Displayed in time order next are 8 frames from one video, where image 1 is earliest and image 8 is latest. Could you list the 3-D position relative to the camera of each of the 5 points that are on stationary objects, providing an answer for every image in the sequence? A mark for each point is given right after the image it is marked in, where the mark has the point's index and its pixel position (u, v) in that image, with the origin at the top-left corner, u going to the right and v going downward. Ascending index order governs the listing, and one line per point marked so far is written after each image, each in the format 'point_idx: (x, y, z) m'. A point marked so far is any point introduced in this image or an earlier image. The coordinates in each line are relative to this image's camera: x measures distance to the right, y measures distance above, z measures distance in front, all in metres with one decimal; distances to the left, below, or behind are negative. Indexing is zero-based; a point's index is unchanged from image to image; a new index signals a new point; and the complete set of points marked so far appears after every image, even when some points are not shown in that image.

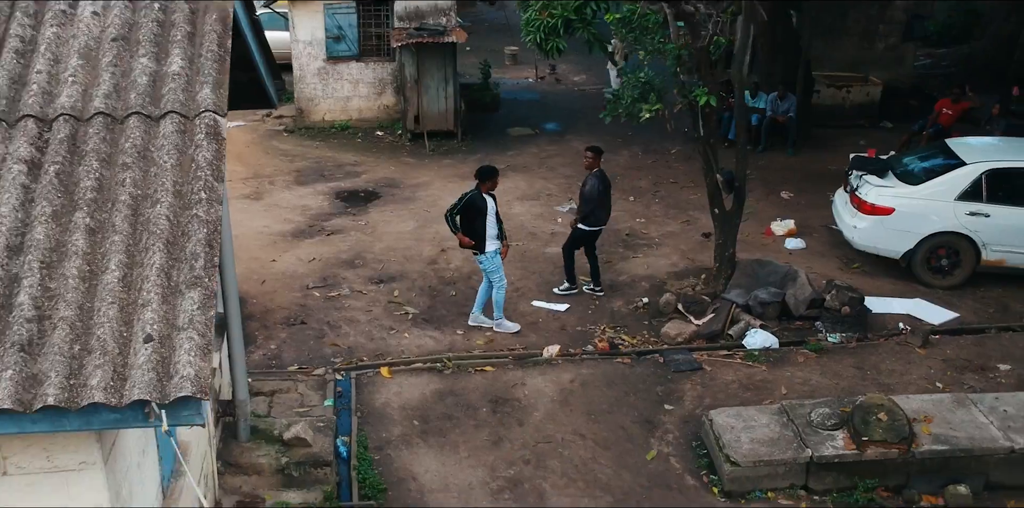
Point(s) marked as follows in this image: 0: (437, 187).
0: (-0.6, +0.5, +10.5) m
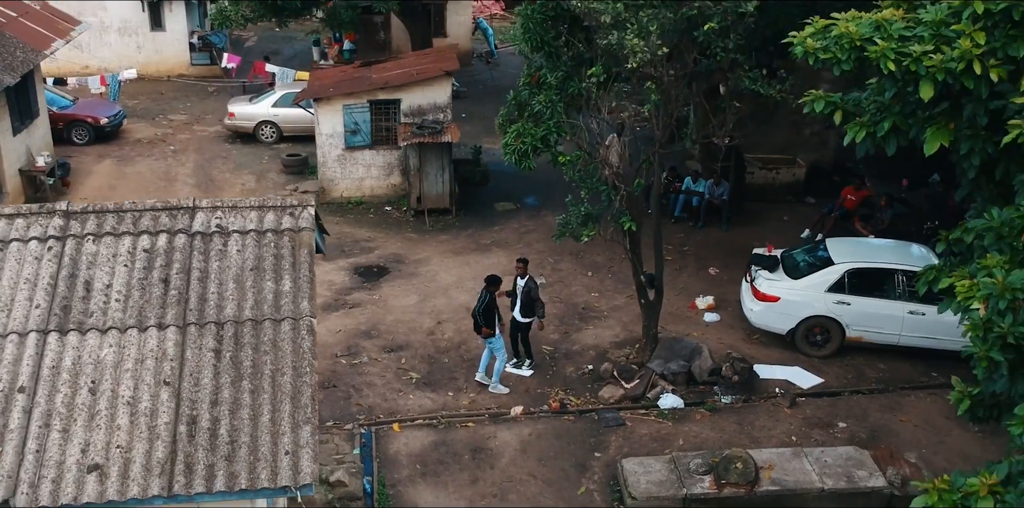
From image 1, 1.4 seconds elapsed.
0: (-0.8, -0.1, +13.1) m
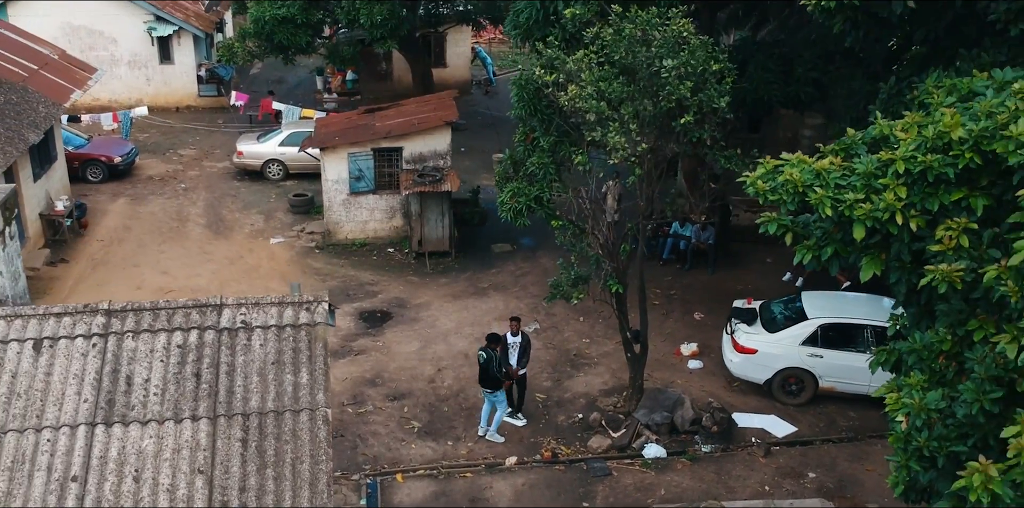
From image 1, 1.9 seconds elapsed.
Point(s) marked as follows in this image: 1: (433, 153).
0: (-0.8, -0.5, +13.8) m
1: (-0.9, +1.2, +15.4) m
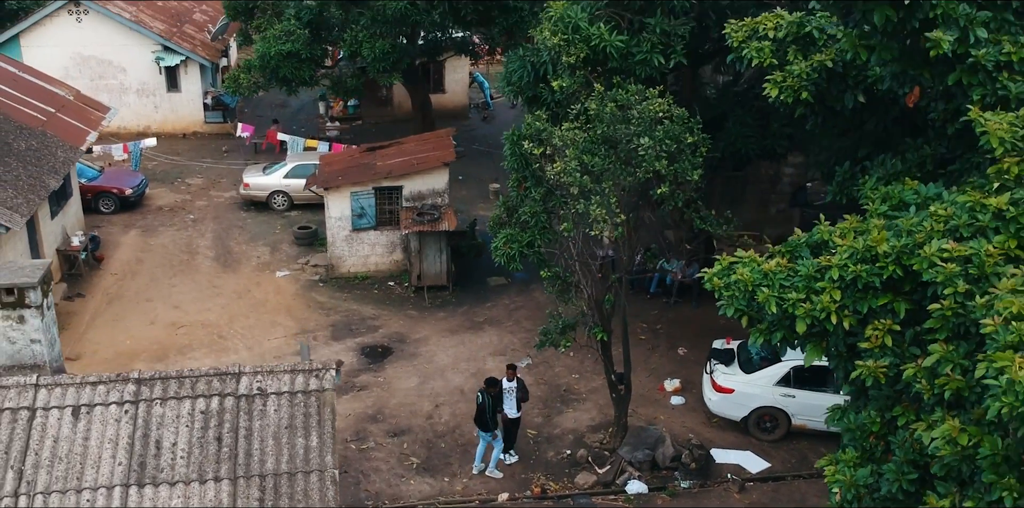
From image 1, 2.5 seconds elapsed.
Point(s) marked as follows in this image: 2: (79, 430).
0: (-0.9, -1.0, +14.6) m
1: (-1.0, +0.8, +16.2) m
2: (-2.4, -1.0, +7.3) m
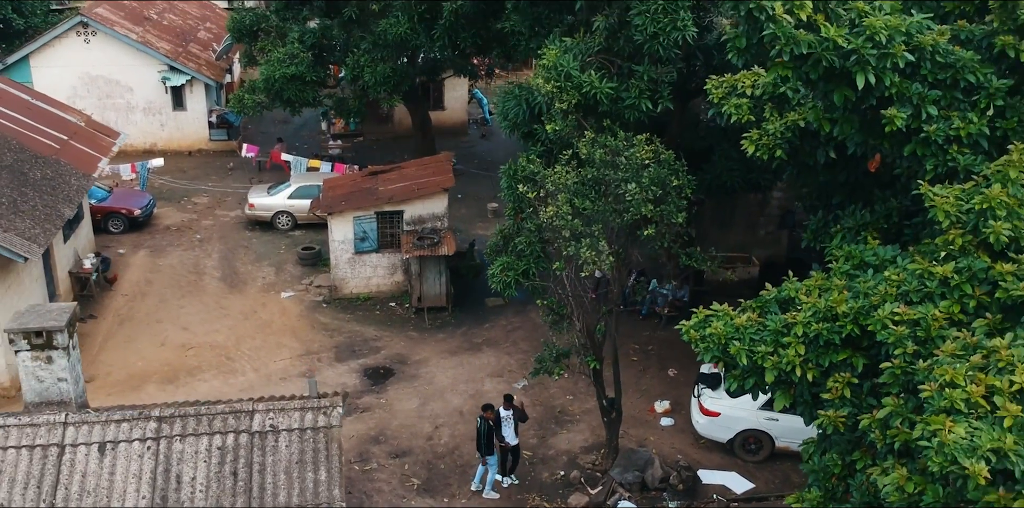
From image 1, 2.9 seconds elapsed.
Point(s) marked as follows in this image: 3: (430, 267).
0: (-0.9, -1.2, +15.2) m
1: (-1.0, +0.5, +16.8) m
2: (-2.4, -1.2, +7.9) m
3: (-1.0, -0.2, +16.4) m
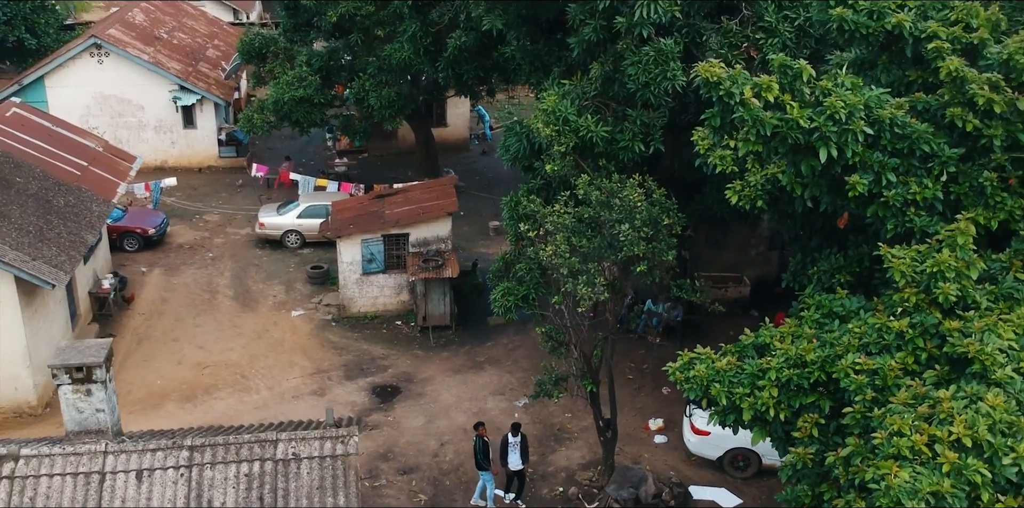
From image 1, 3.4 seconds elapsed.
0: (-0.9, -1.5, +15.9) m
1: (-1.0, +0.2, +17.5) m
2: (-2.4, -1.5, +8.6) m
3: (-1.0, -0.4, +17.1) m
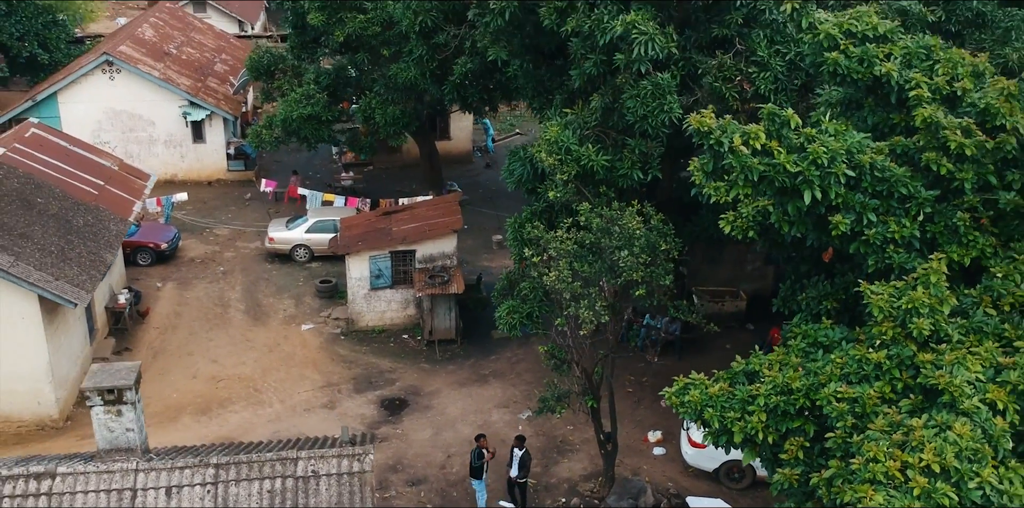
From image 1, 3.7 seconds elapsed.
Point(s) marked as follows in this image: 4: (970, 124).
0: (-0.8, -1.7, +16.5) m
1: (-1.0, 0.0, +18.1) m
2: (-2.3, -1.7, +9.2) m
3: (-0.9, -0.7, +17.7) m
4: (+3.1, +0.9, +8.9) m
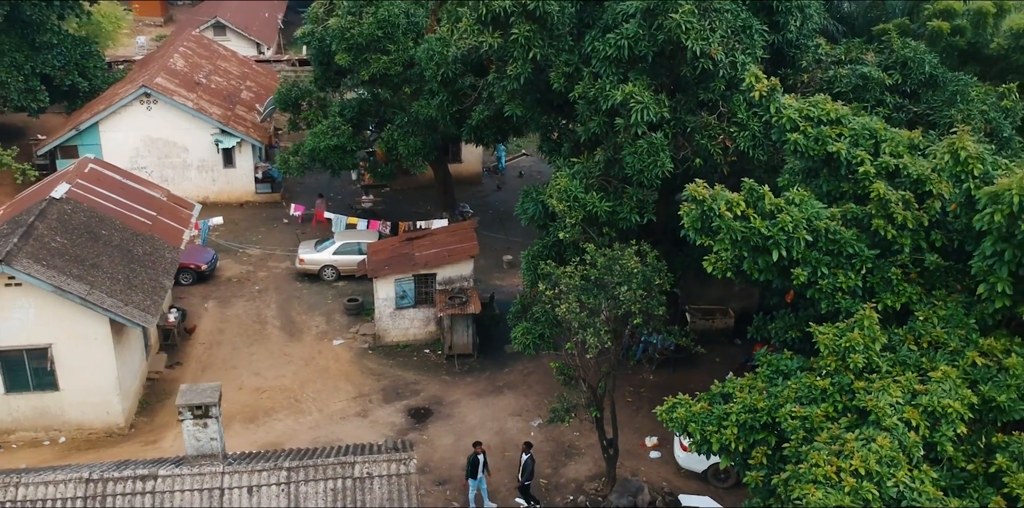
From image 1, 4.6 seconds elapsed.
0: (-0.7, -2.1, +18.5) m
1: (-0.8, -0.4, +20.1) m
2: (-2.2, -2.1, +11.2) m
3: (-0.8, -1.0, +19.7) m
4: (+3.2, +0.5, +10.9) m
